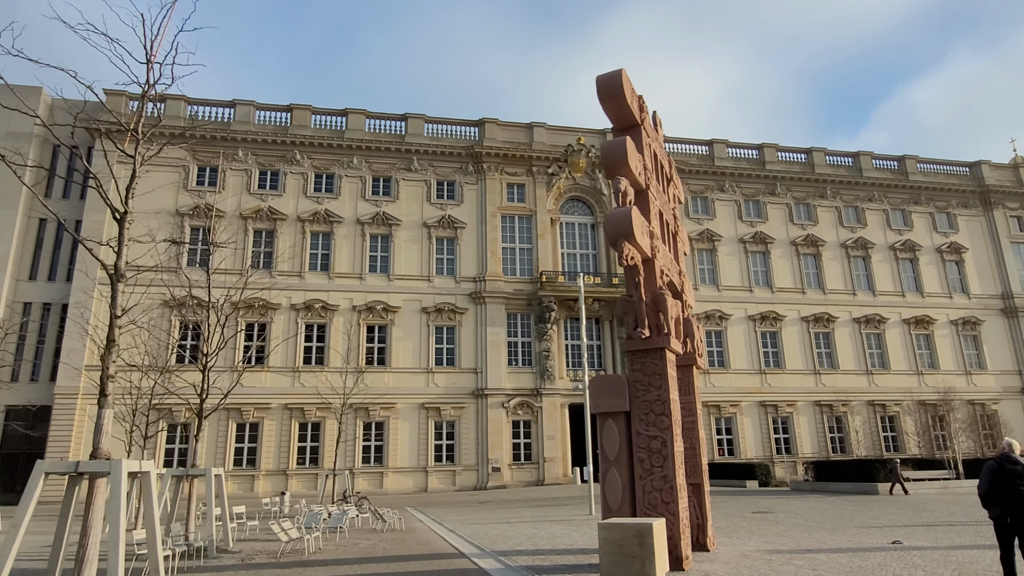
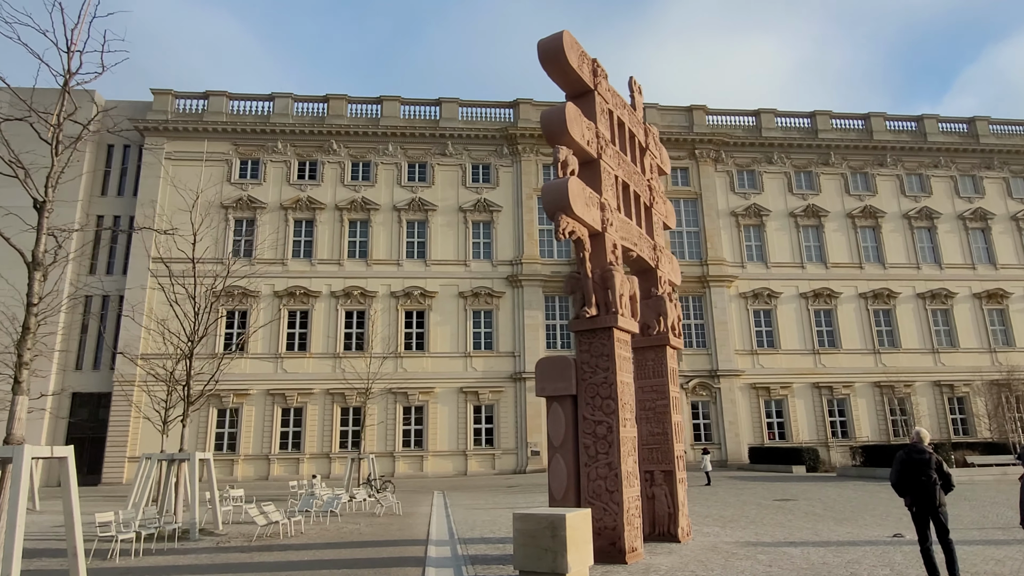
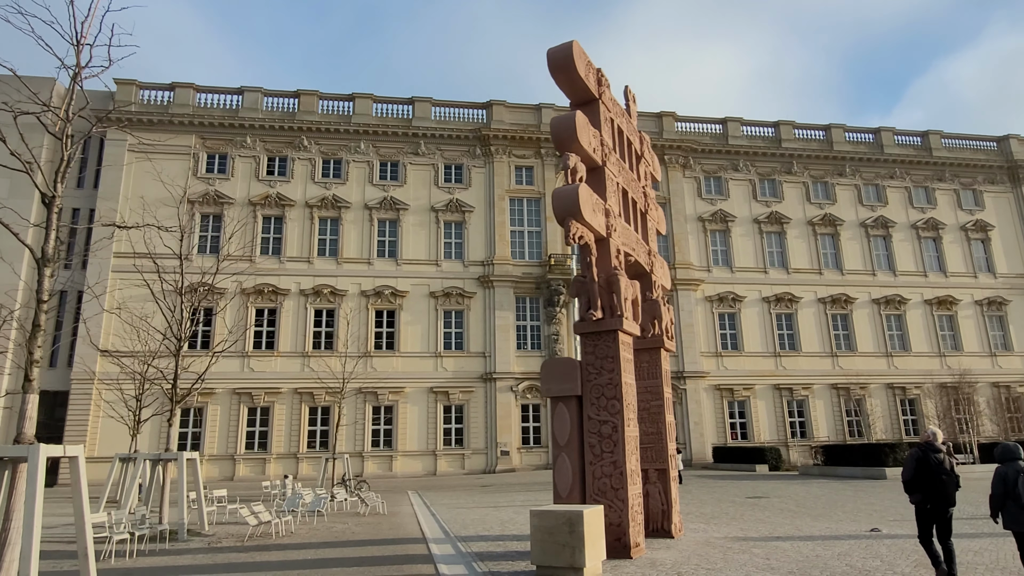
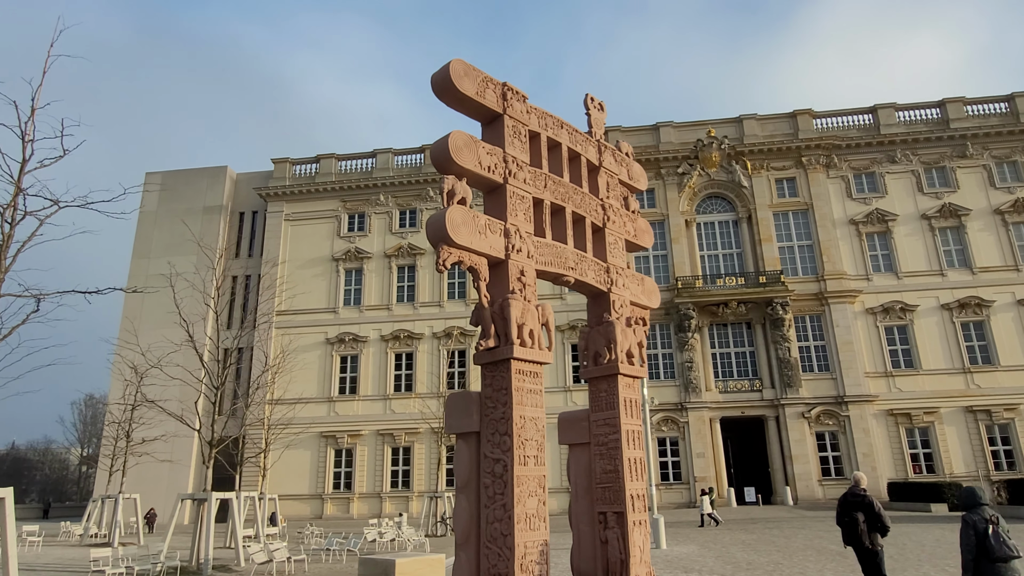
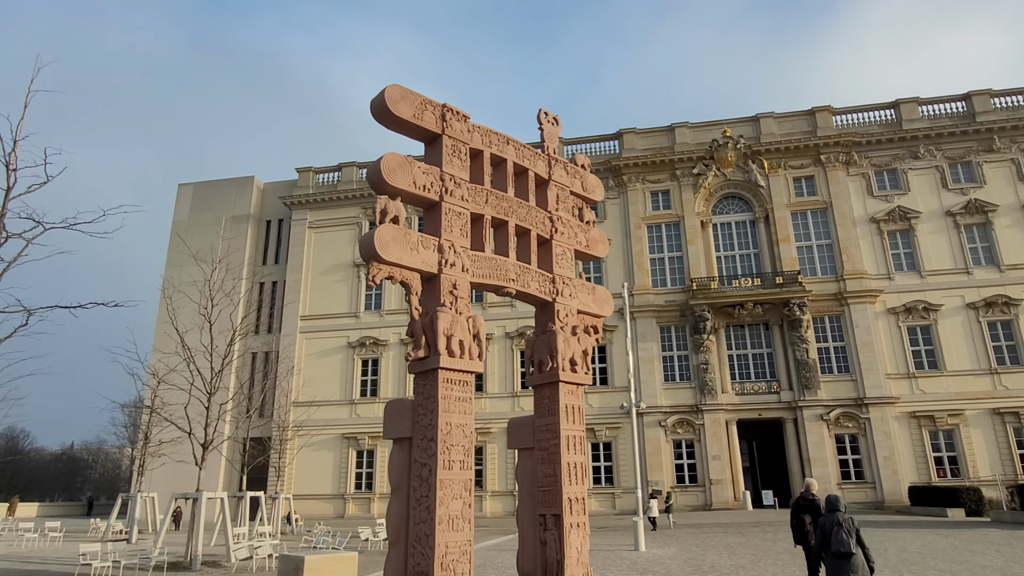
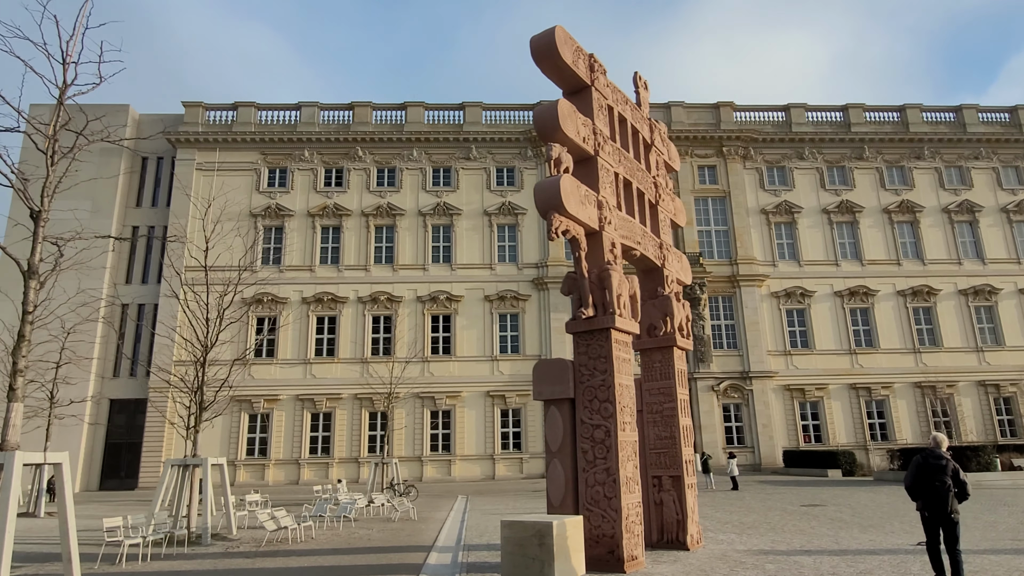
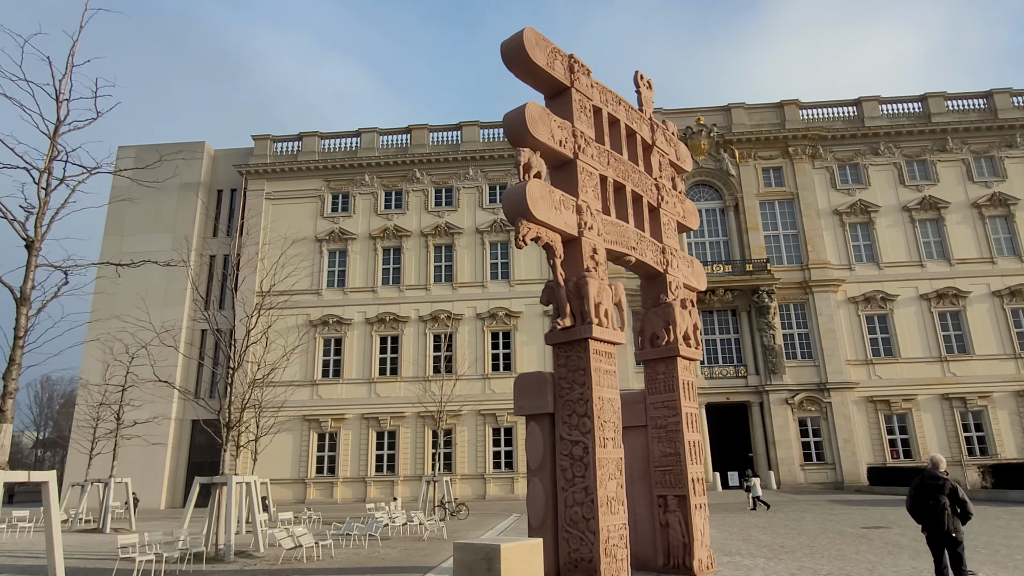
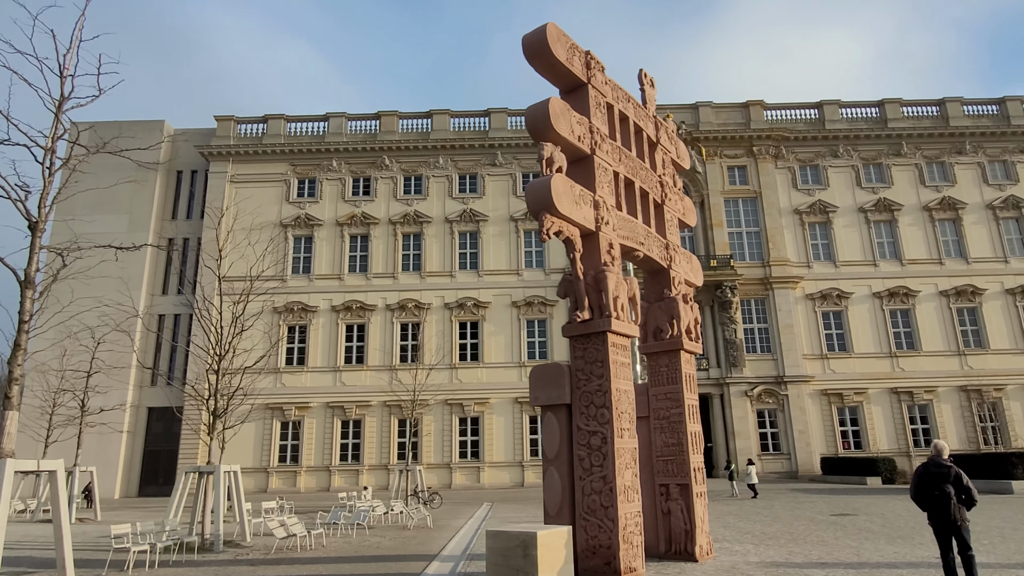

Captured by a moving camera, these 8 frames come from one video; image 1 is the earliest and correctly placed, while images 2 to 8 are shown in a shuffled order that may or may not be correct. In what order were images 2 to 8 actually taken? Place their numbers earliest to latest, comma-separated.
3, 2, 6, 8, 7, 4, 5
